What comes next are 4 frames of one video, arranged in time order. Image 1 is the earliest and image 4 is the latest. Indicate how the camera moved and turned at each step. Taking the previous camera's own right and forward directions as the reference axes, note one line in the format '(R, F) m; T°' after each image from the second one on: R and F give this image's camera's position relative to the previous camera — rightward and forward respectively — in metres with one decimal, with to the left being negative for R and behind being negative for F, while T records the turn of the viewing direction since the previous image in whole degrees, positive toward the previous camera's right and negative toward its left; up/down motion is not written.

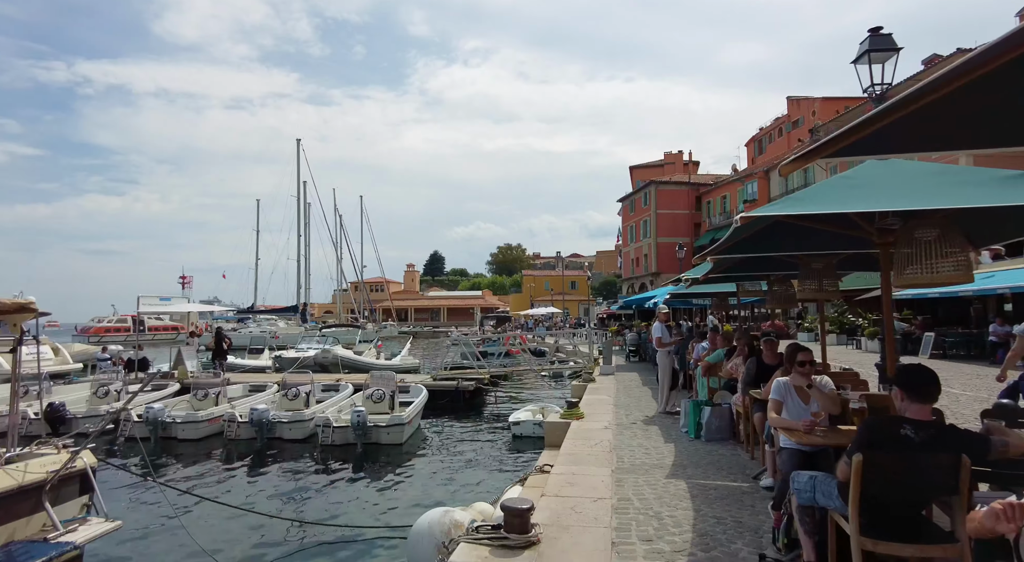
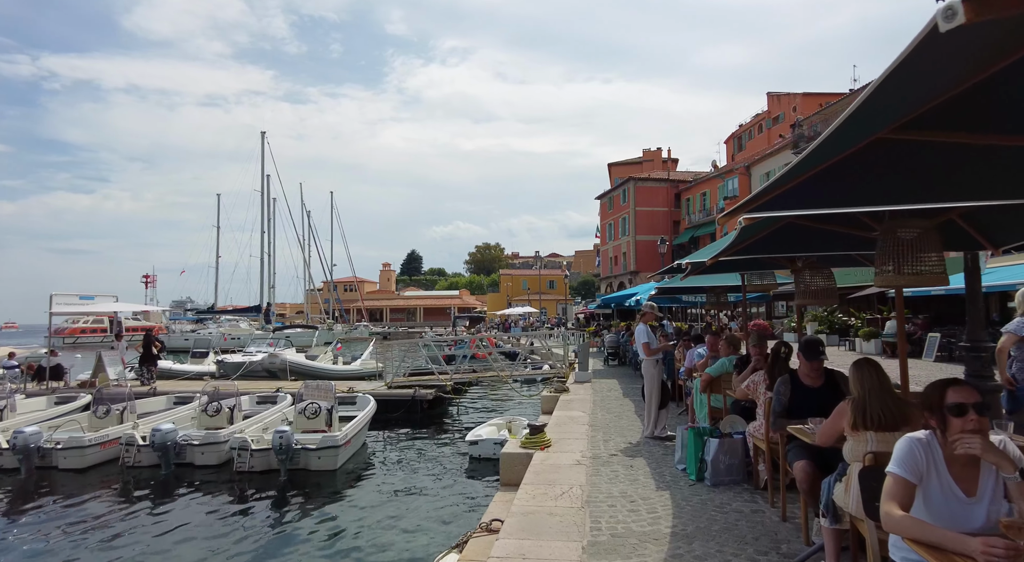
(+0.4, +2.4) m; +2°
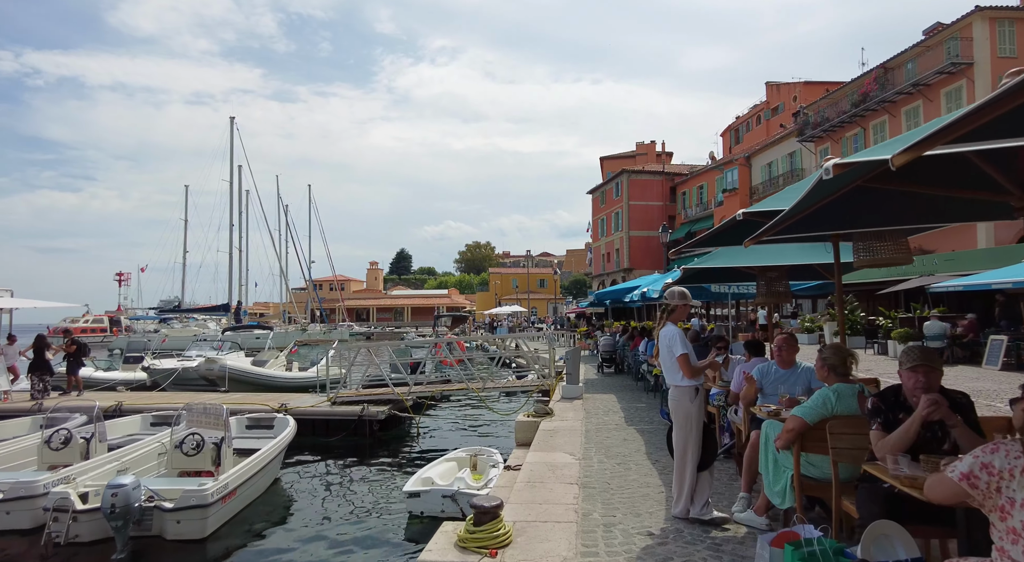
(+0.5, +3.8) m; +1°
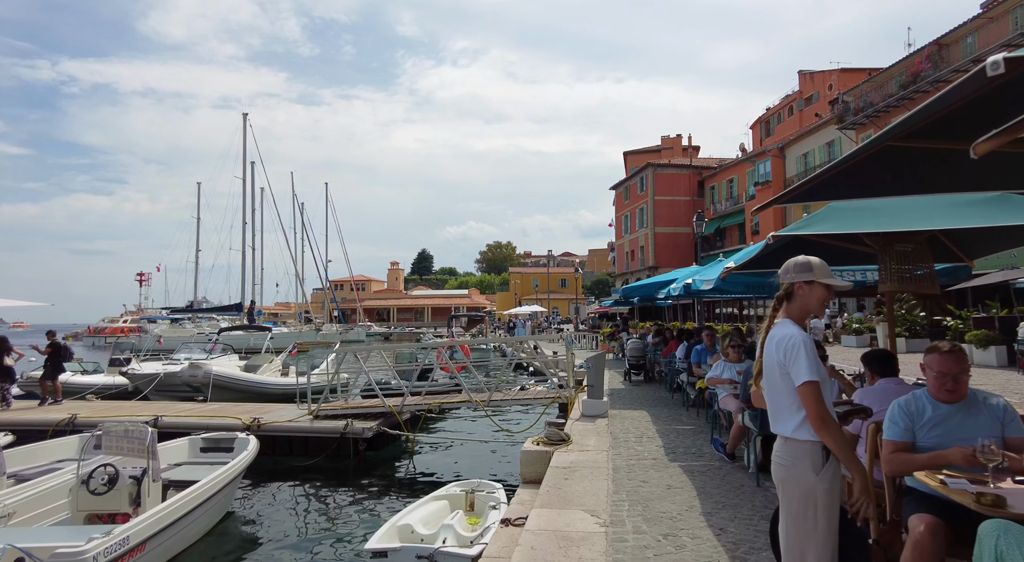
(+0.2, +2.5) m; -2°
